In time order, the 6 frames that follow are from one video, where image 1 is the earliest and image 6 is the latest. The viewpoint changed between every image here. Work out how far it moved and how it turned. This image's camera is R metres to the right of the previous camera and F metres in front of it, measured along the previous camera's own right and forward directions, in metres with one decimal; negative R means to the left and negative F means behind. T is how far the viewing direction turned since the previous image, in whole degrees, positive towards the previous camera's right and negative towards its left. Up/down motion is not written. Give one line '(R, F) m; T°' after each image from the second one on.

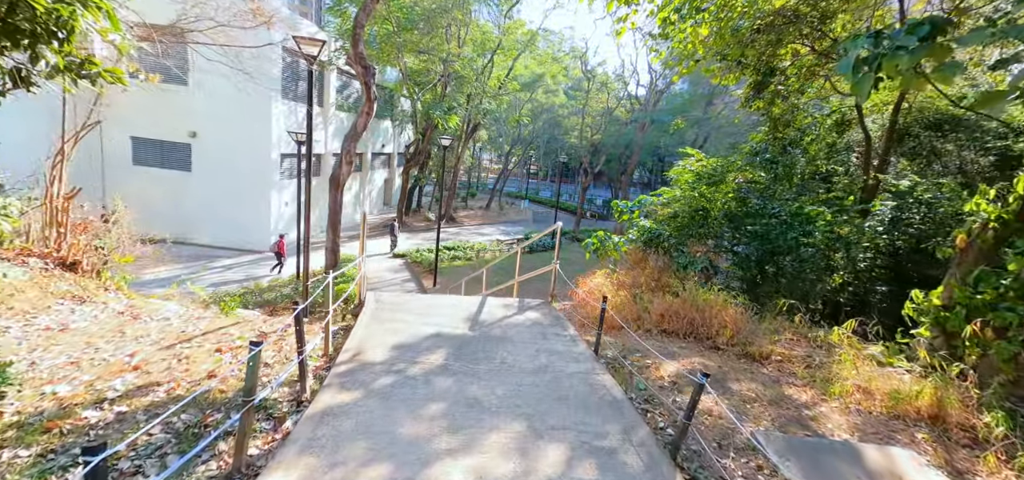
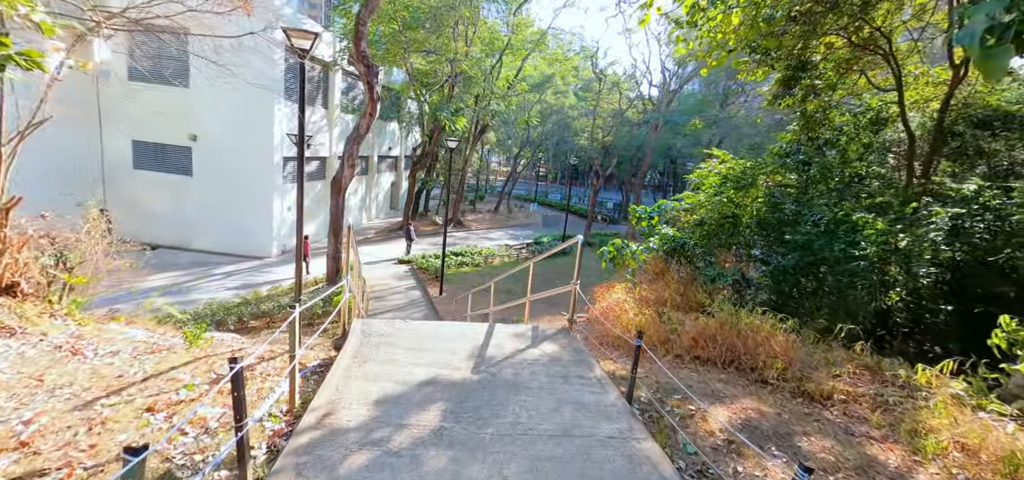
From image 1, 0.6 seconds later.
(0.0, +0.6) m; -1°
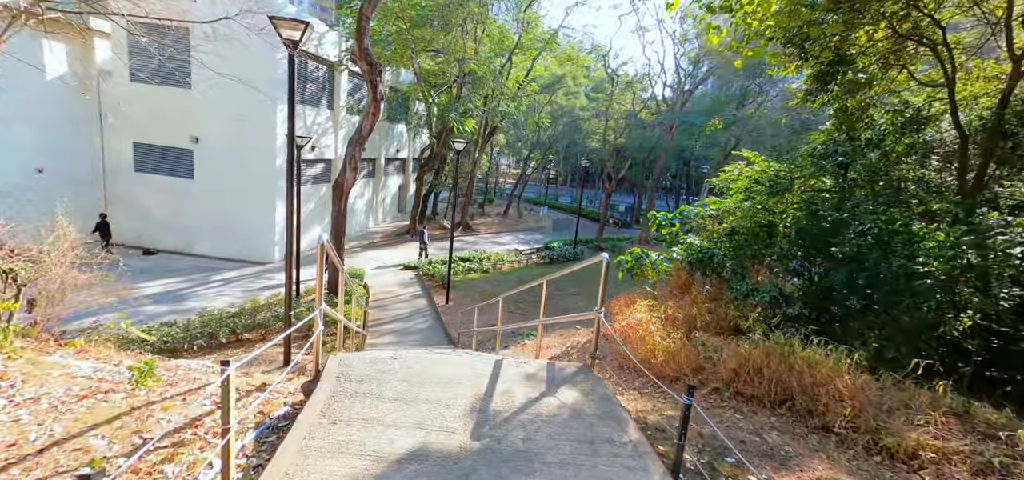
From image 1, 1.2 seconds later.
(0.0, +0.6) m; -1°
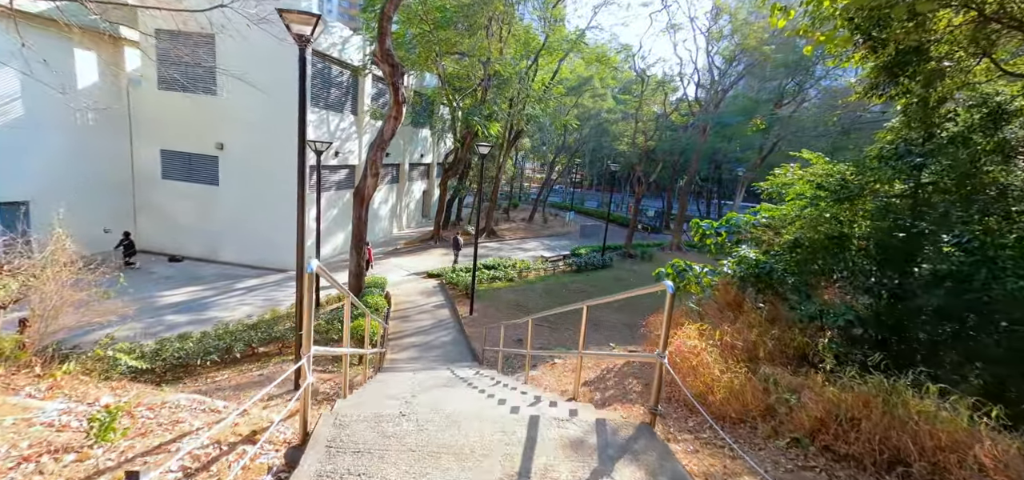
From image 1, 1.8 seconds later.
(-0.1, +0.5) m; -3°
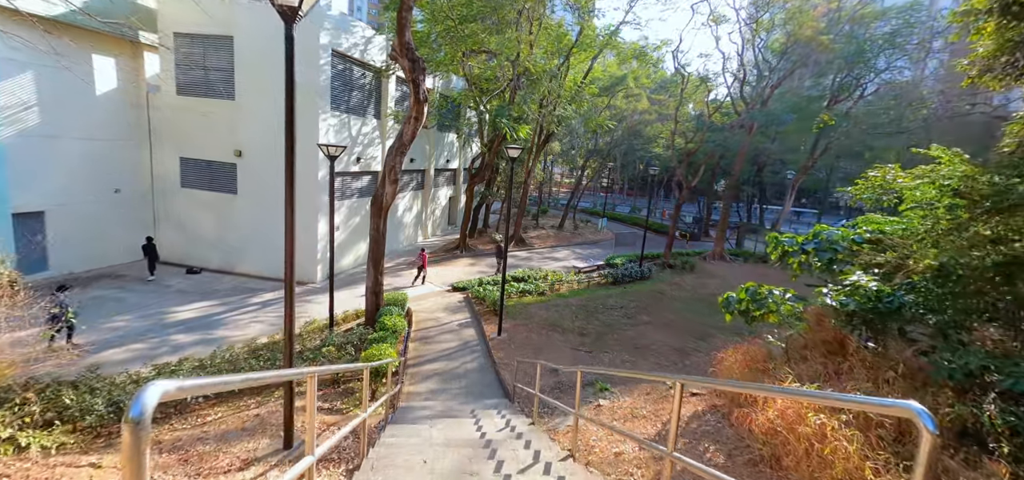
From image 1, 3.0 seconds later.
(-0.1, +1.1) m; -3°
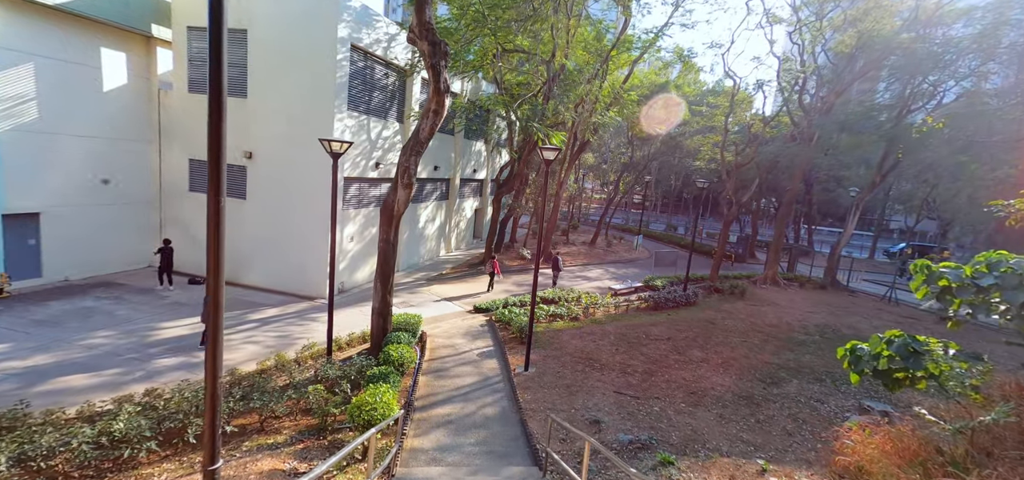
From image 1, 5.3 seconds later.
(-0.1, +1.5) m; -3°
